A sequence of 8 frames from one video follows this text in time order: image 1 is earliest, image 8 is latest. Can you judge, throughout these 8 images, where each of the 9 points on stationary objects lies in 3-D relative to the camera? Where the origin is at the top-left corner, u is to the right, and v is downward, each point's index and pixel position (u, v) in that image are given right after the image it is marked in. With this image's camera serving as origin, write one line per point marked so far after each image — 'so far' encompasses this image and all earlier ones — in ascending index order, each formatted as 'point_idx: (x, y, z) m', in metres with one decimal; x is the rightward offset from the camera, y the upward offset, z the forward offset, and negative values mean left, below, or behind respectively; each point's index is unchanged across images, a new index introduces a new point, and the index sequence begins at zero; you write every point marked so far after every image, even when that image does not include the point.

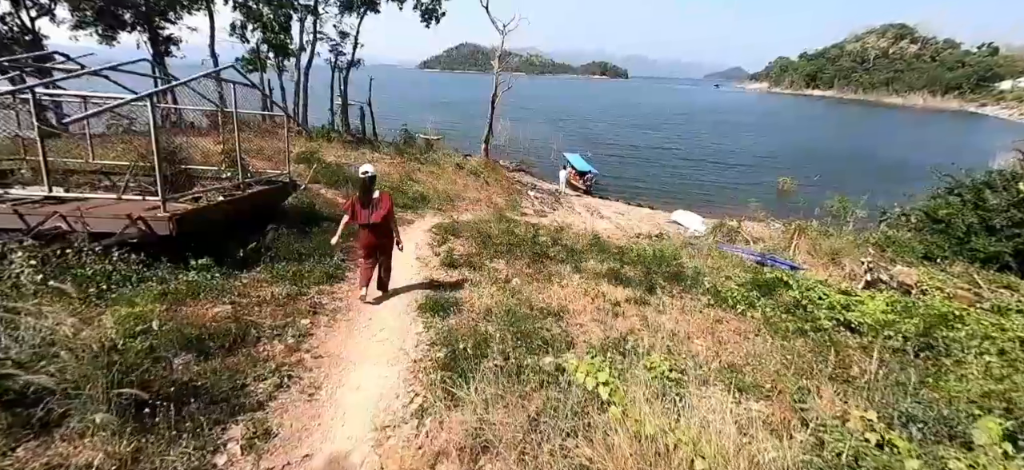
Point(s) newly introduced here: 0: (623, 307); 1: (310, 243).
0: (+1.5, -1.0, +5.8) m
1: (-3.2, -0.1, +6.6) m
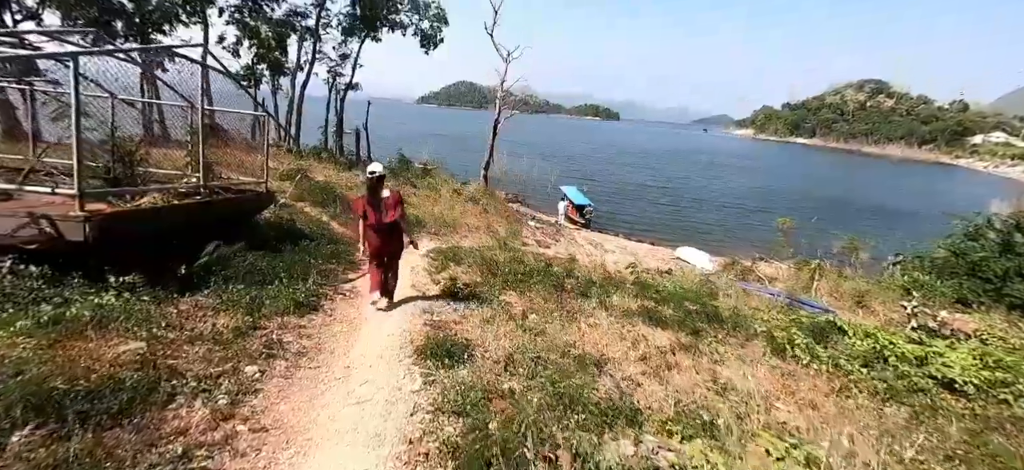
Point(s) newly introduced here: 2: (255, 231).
0: (+1.8, -1.3, +4.6) m
1: (-2.9, -0.3, +5.3) m
2: (-4.3, 0.0, +7.0) m
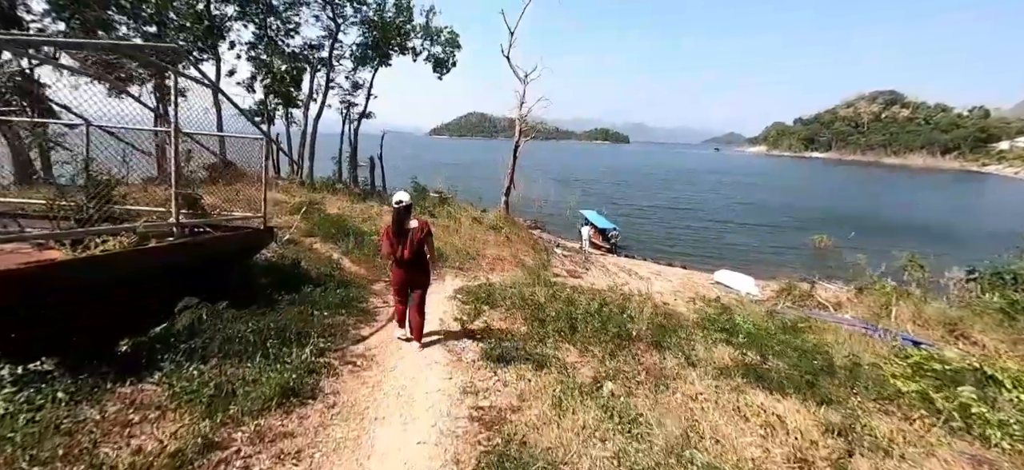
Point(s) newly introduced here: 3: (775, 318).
0: (+2.4, -1.6, +3.1) m
1: (-2.3, -0.8, +4.0) m
2: (-3.6, -0.6, +5.8) m
3: (+6.2, -1.9, +9.8) m
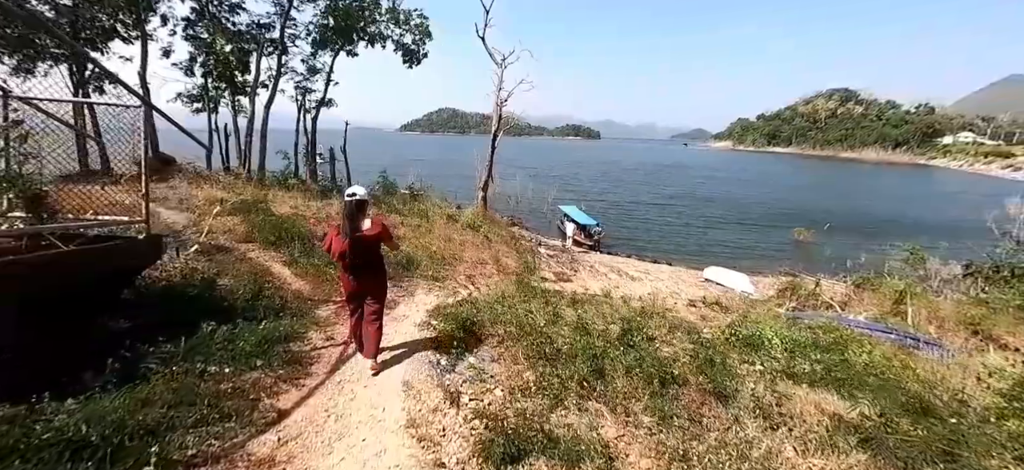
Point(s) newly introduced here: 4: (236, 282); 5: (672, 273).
0: (+2.5, -1.6, +1.6) m
1: (-2.2, -1.0, +2.2) m
2: (-3.7, -0.7, +4.0) m
3: (+5.9, -1.9, +8.5) m
4: (-3.7, -0.6, +5.7) m
5: (+7.3, -1.7, +19.3) m
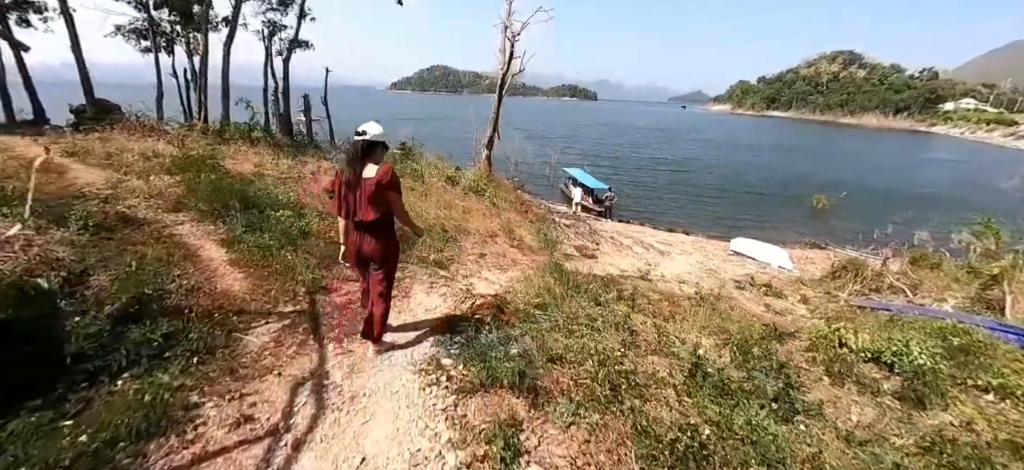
0: (+3.1, -1.8, -0.4) m
1: (-1.7, -1.0, +0.1) m
2: (-3.1, -0.7, +1.8) m
3: (+6.3, -1.4, +6.6) m
4: (-3.3, -0.4, +3.4) m
5: (+7.6, -0.4, +17.3) m
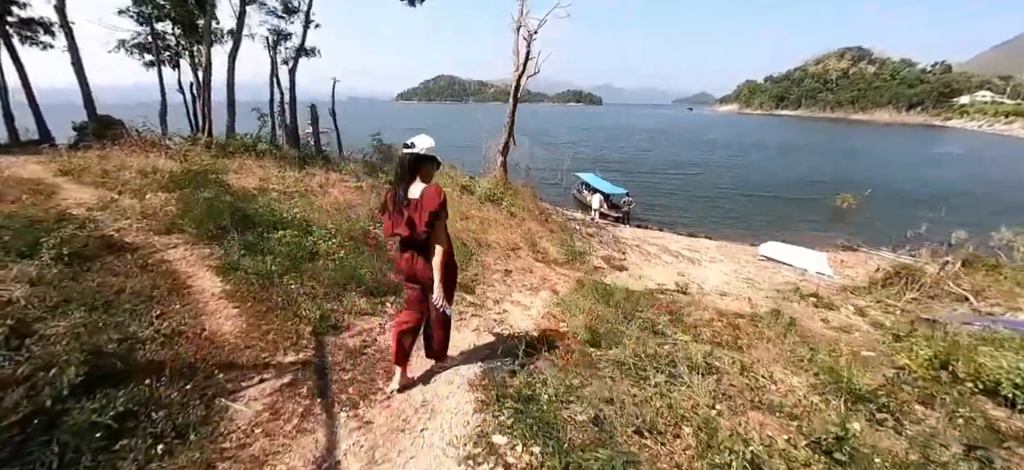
0: (+3.4, -1.8, -1.2) m
1: (-1.4, -1.2, -0.7) m
2: (-2.8, -0.9, +1.1) m
3: (+6.8, -1.5, +5.7) m
4: (-2.9, -0.6, +2.7) m
5: (+8.3, -0.6, +16.3) m
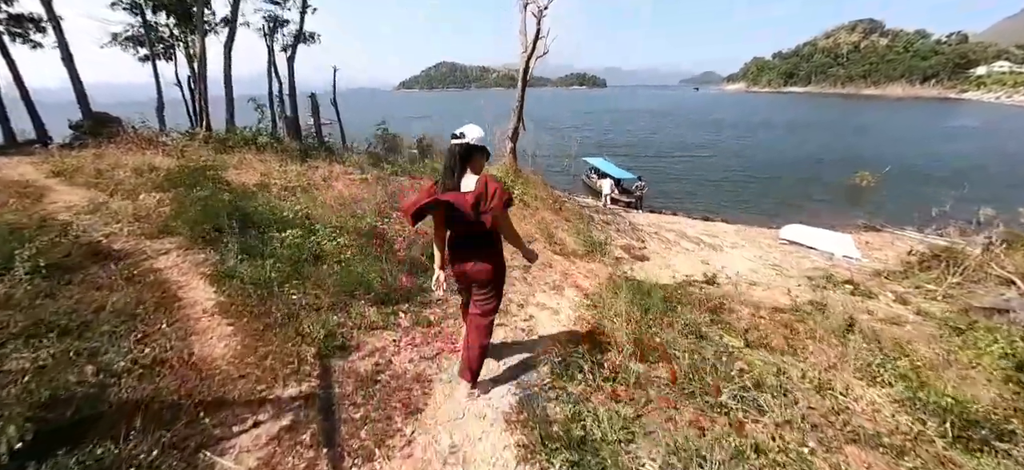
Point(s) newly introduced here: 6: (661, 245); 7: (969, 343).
0: (+3.6, -1.9, -1.7) m
1: (-1.2, -1.3, -1.1) m
2: (-2.6, -1.0, +0.6) m
3: (+7.1, -1.3, +5.1) m
4: (-2.6, -0.7, +2.3) m
5: (+8.7, 0.0, +15.7) m
6: (+3.9, -0.3, +10.9) m
7: (+5.5, -1.3, +5.0) m
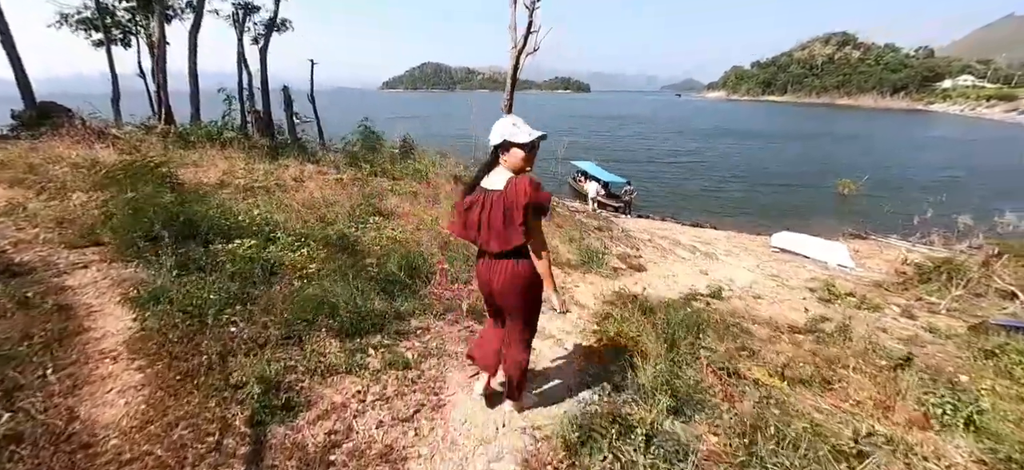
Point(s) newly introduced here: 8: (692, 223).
0: (+3.8, -2.0, -2.3) m
1: (-1.0, -1.4, -1.8) m
2: (-2.5, -1.1, -0.2) m
3: (+7.0, -1.5, +4.7) m
4: (-2.6, -0.8, +1.5) m
5: (+8.2, -0.2, +15.4) m
6: (+3.6, -0.5, +10.3) m
7: (+5.4, -1.5, +4.5) m
8: (+8.6, +0.6, +19.6) m
